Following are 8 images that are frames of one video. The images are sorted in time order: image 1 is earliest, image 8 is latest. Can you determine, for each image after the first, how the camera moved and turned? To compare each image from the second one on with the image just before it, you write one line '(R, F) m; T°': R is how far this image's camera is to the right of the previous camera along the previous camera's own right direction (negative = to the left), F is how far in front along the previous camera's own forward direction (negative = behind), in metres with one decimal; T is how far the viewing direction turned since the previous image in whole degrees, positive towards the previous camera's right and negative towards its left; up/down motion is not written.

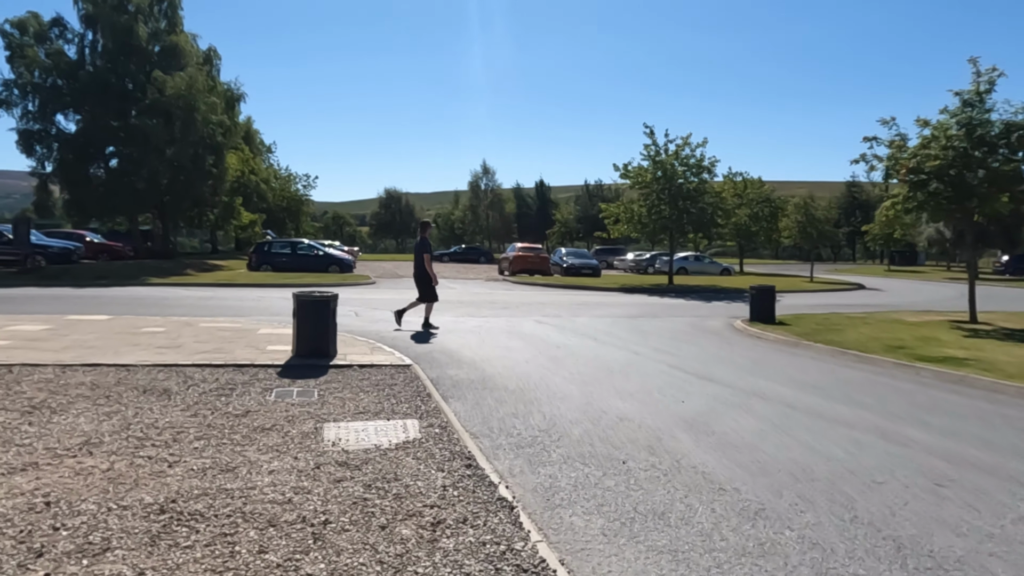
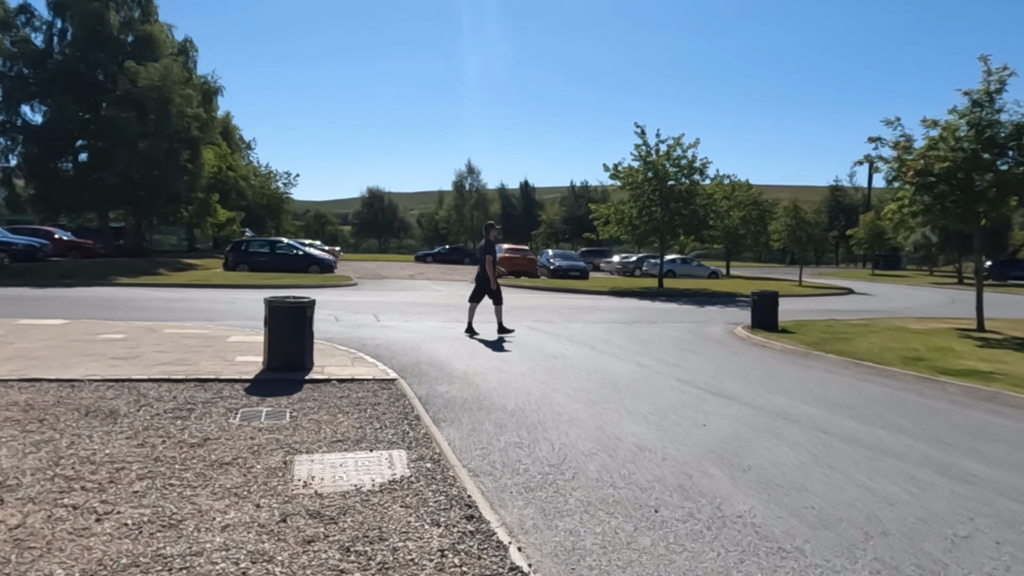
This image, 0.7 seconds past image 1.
(-0.2, +0.9) m; +1°
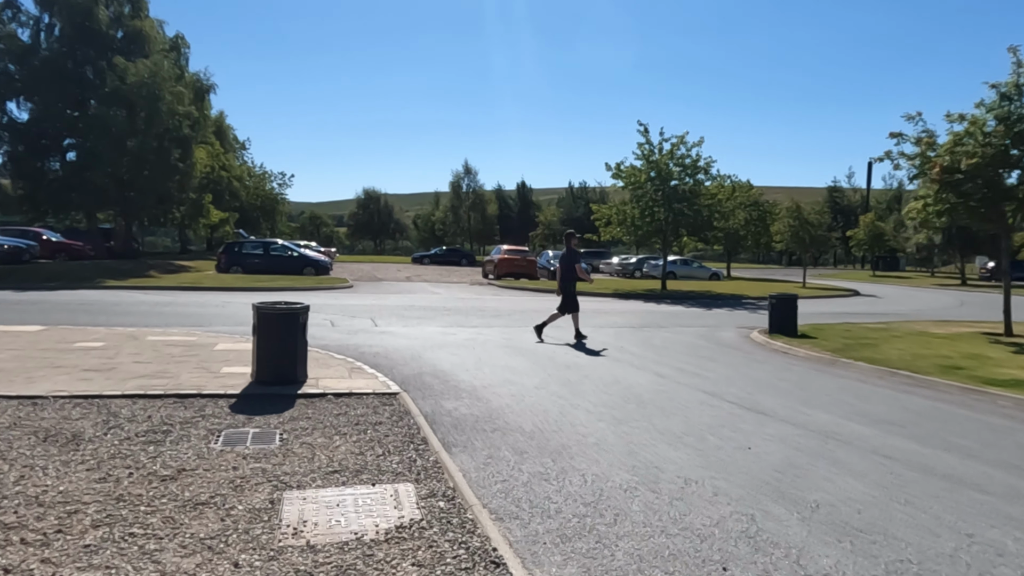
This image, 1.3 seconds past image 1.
(-0.2, +0.8) m; 0°
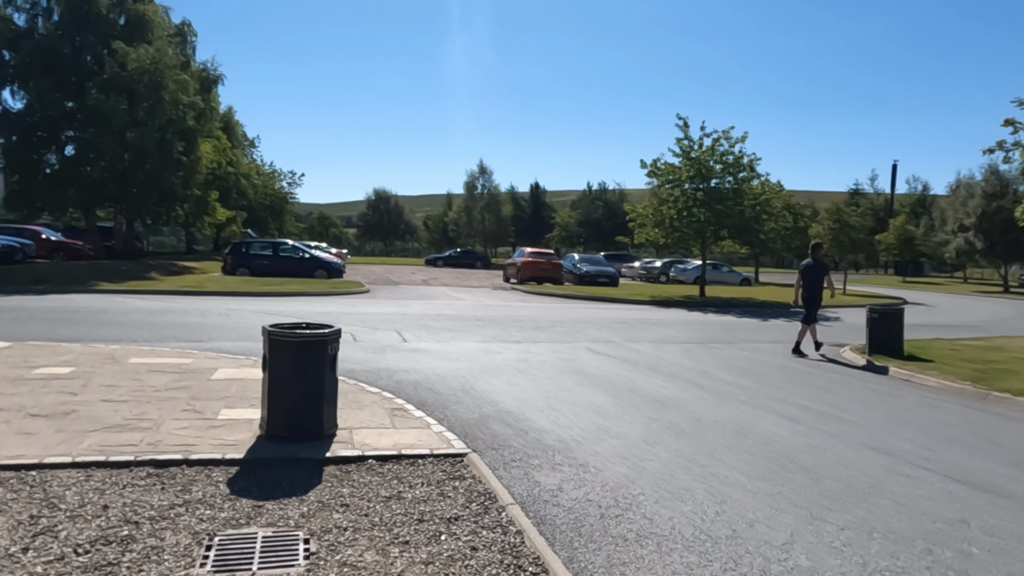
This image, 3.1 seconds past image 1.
(-0.9, +2.3) m; -1°
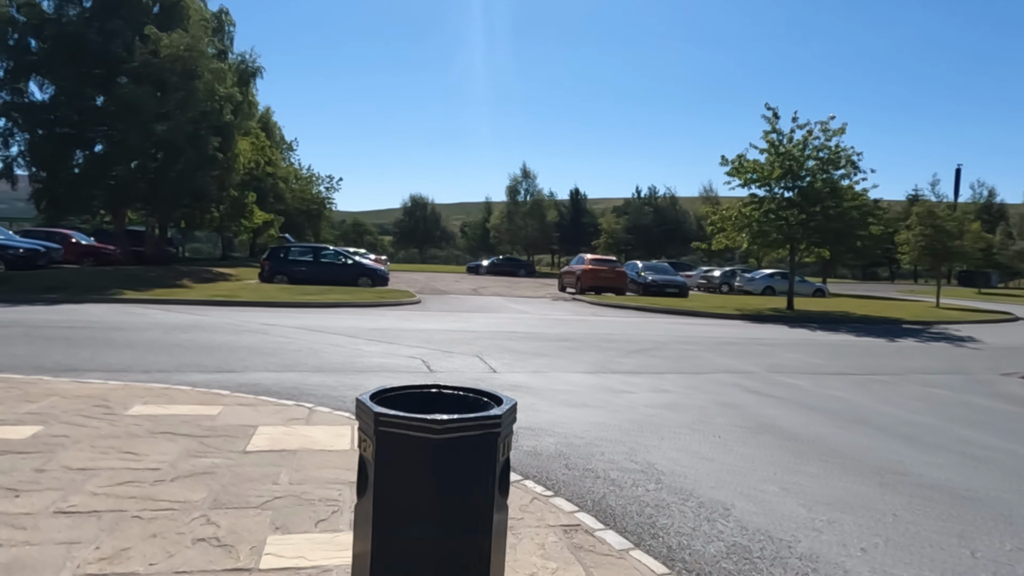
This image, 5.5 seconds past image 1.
(-1.4, +3.1) m; -3°
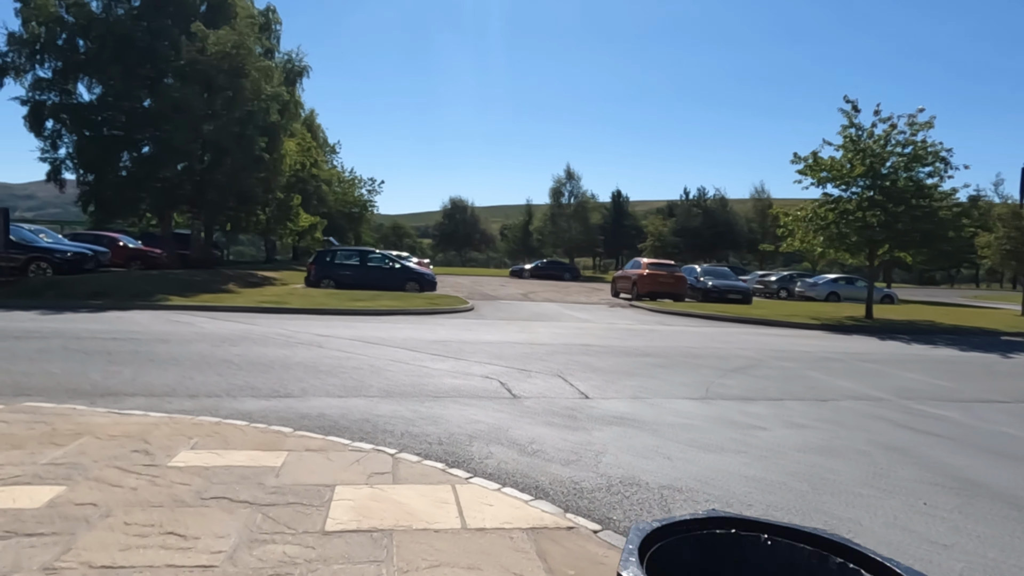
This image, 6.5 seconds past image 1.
(-0.8, +1.4) m; -3°
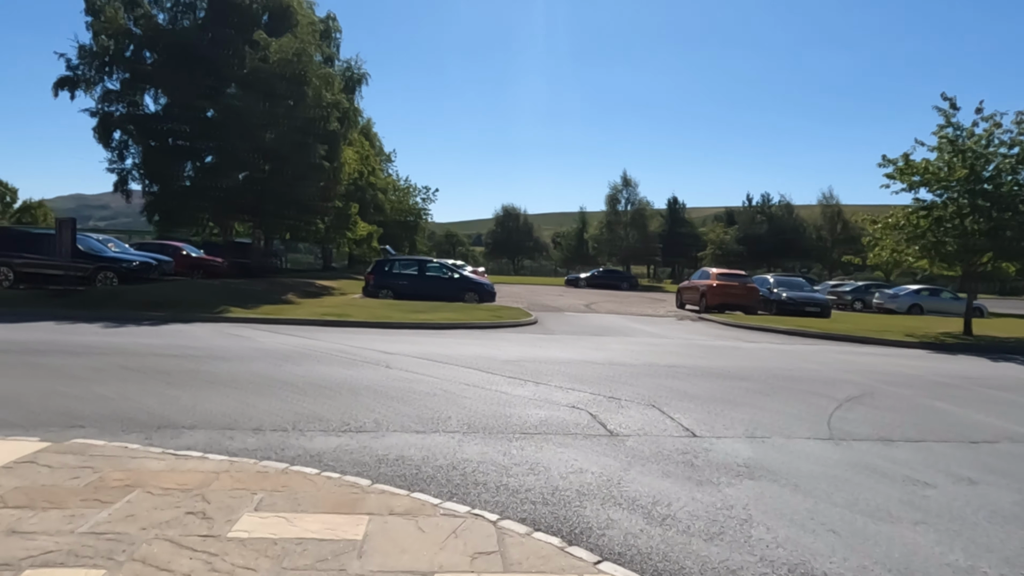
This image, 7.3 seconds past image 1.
(-0.6, +1.0) m; -4°
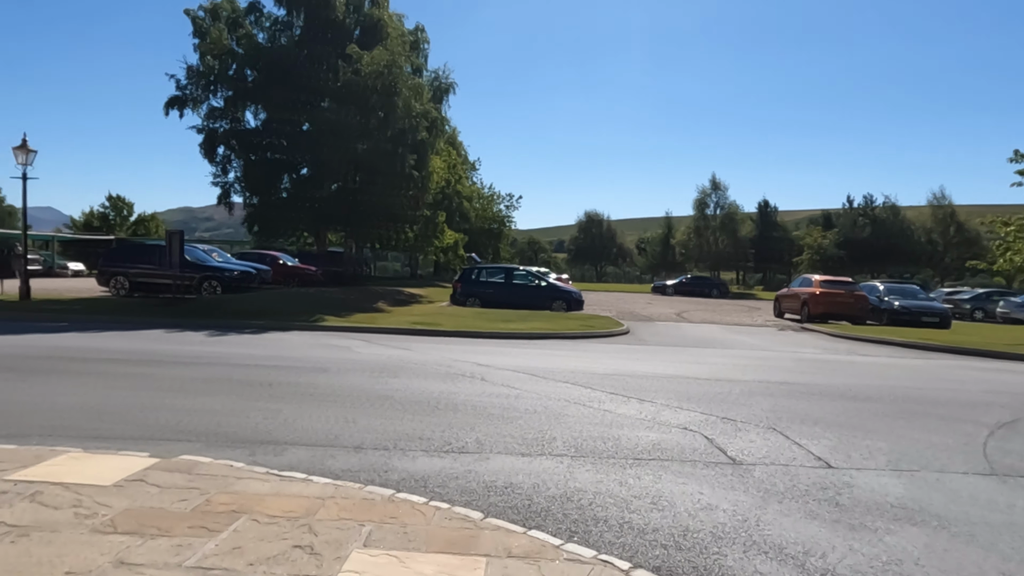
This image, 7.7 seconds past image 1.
(-0.3, +0.5) m; -7°
